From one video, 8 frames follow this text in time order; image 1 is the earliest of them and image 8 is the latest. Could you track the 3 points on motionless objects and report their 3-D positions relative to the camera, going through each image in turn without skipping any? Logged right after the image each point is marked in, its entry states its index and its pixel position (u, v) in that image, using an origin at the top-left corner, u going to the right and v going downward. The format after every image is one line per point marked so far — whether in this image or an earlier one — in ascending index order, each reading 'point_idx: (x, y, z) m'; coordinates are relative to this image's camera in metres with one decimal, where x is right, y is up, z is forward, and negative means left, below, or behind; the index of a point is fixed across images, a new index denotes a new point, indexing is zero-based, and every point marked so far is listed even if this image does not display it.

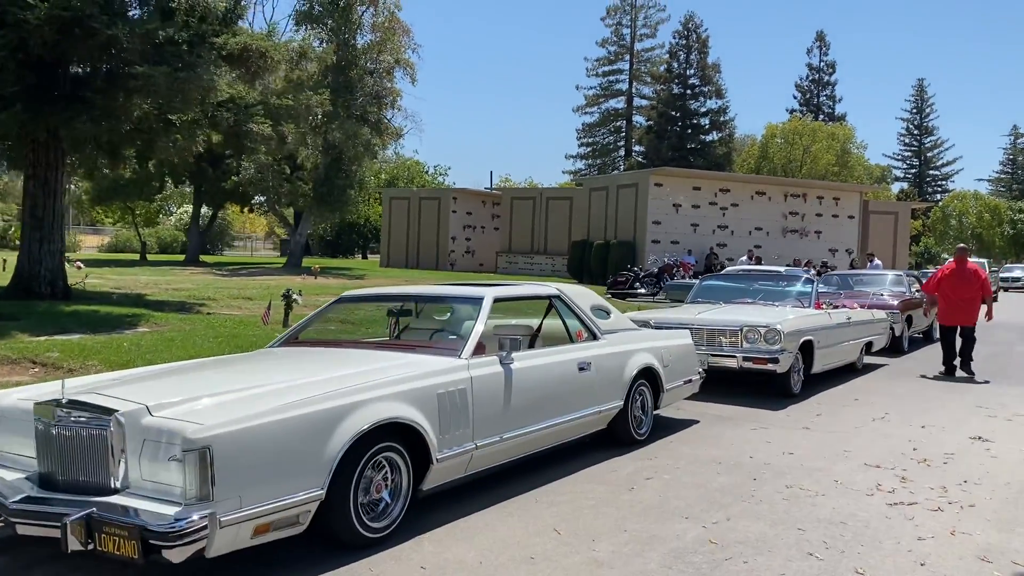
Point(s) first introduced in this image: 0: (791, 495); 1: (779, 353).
0: (+1.8, -1.3, +5.6) m
1: (+2.8, -0.7, +9.1) m
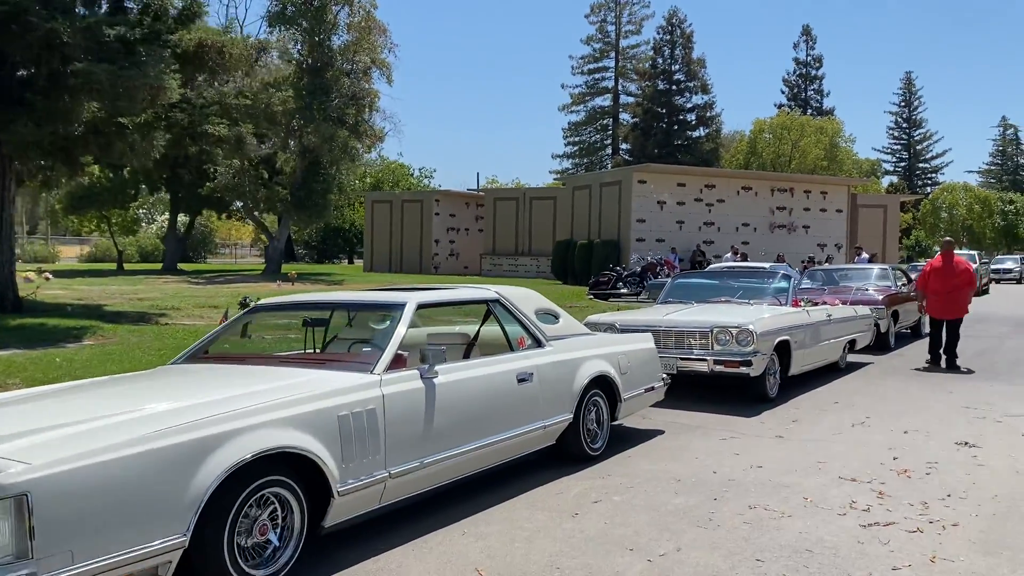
0: (+1.4, -1.3, +5.0) m
1: (+2.3, -0.6, +8.5) m
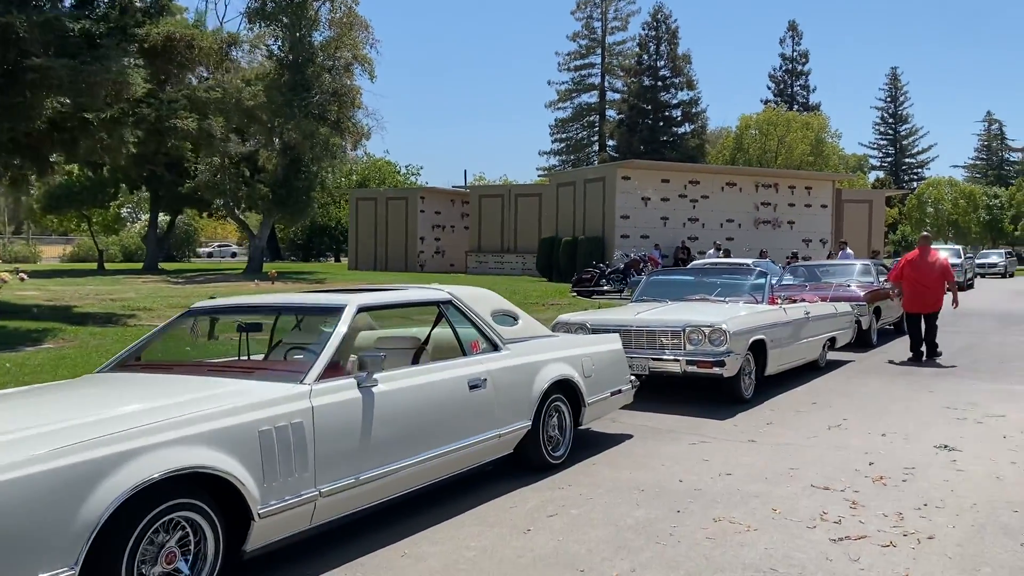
0: (+1.1, -1.3, +4.7) m
1: (+2.0, -0.6, +8.2) m
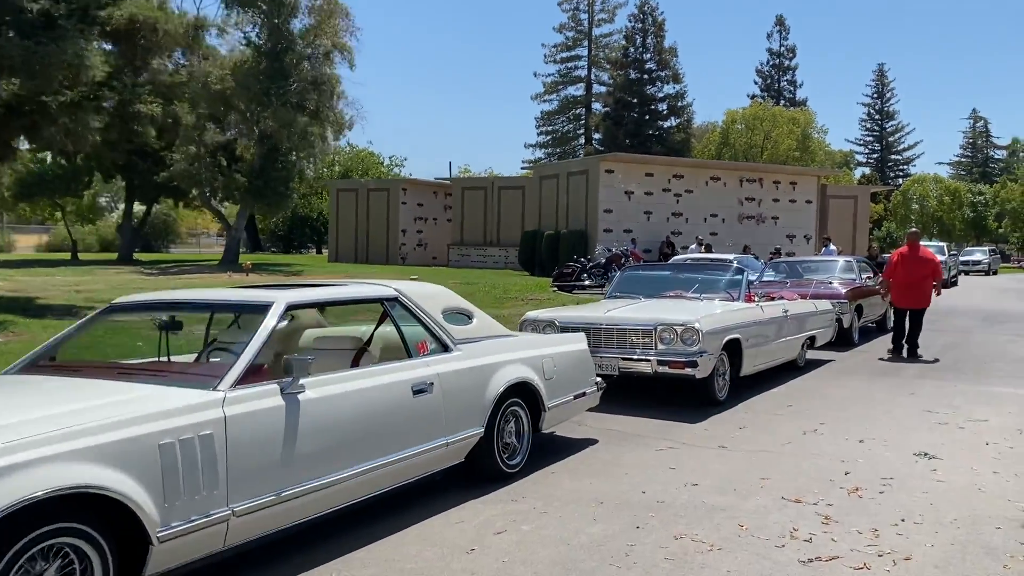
0: (+0.8, -1.3, +4.4) m
1: (+1.7, -0.6, +7.8) m
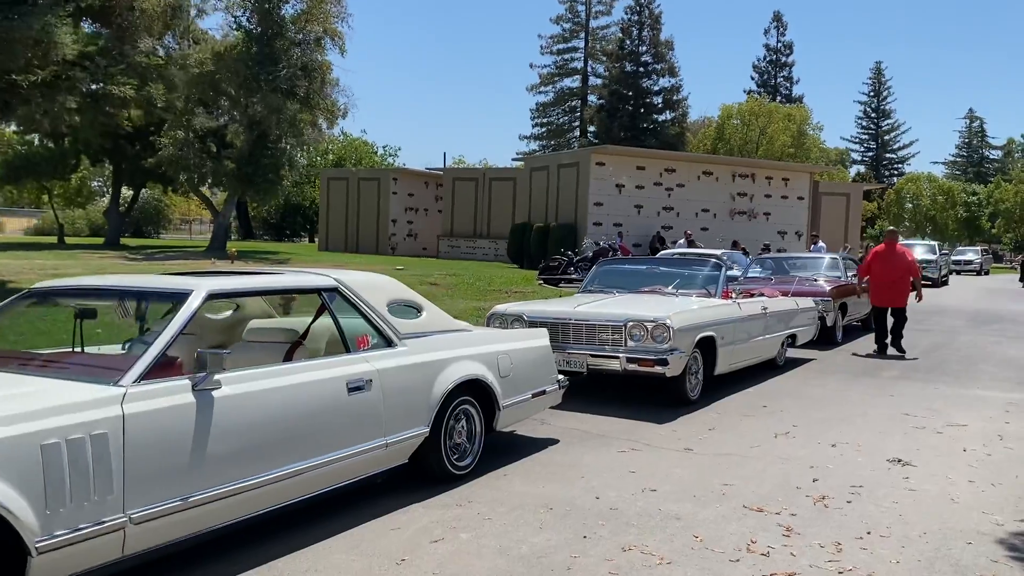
0: (+0.5, -1.3, +4.1) m
1: (+1.3, -0.6, +7.5) m
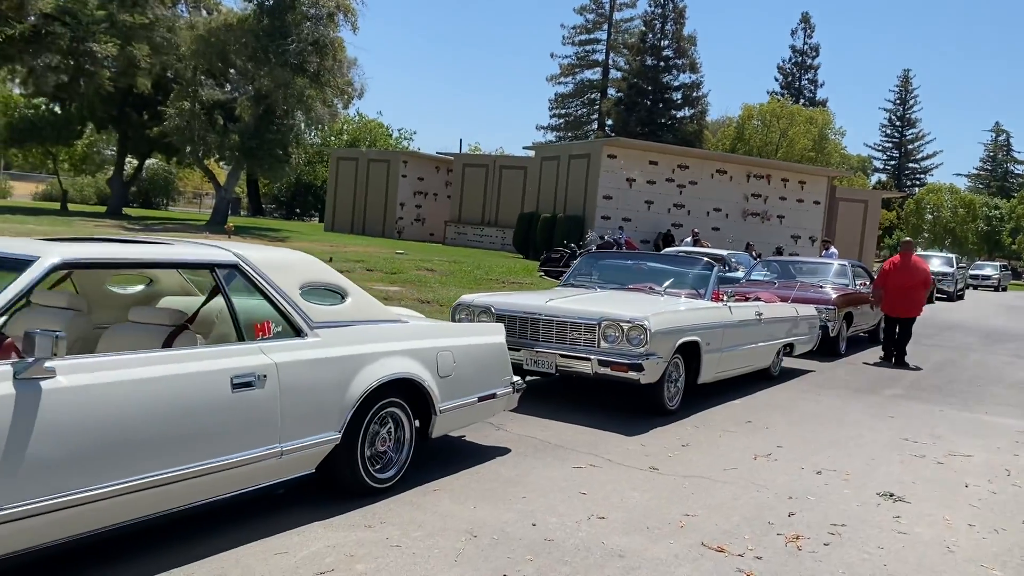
0: (+0.1, -1.3, +3.4) m
1: (+1.0, -0.5, +6.8) m
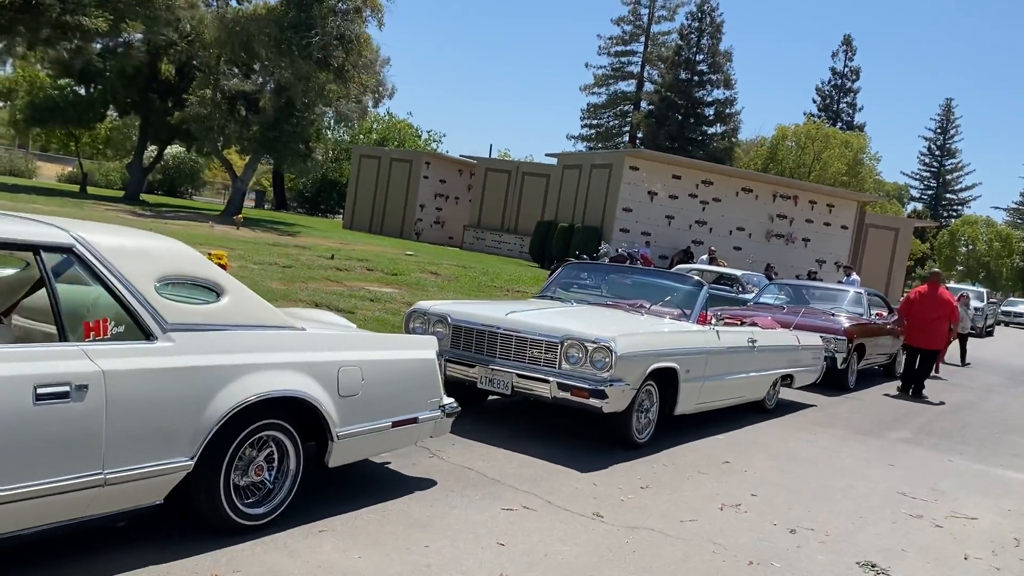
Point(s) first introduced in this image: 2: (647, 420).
0: (-0.4, -1.3, +2.6) m
1: (+0.7, -0.7, +6.0) m
2: (+1.0, -1.0, +6.6) m
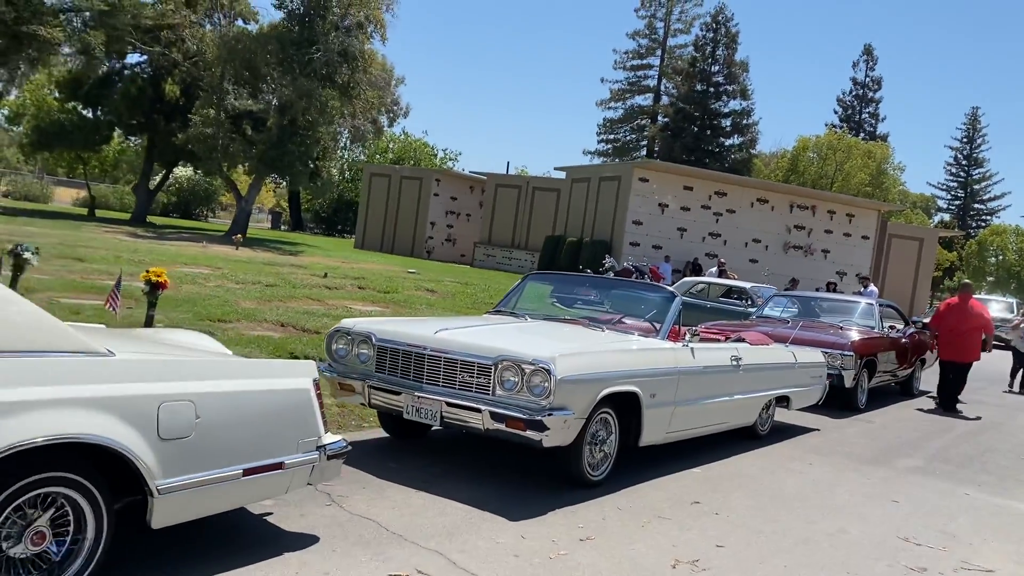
0: (-1.0, -1.3, +1.7) m
1: (+0.2, -0.7, +5.1) m
2: (+0.6, -1.1, +5.7) m
